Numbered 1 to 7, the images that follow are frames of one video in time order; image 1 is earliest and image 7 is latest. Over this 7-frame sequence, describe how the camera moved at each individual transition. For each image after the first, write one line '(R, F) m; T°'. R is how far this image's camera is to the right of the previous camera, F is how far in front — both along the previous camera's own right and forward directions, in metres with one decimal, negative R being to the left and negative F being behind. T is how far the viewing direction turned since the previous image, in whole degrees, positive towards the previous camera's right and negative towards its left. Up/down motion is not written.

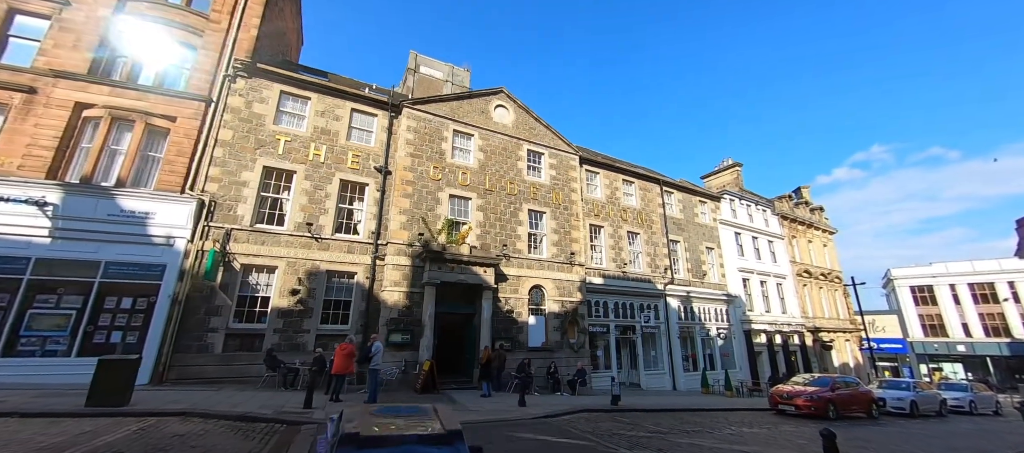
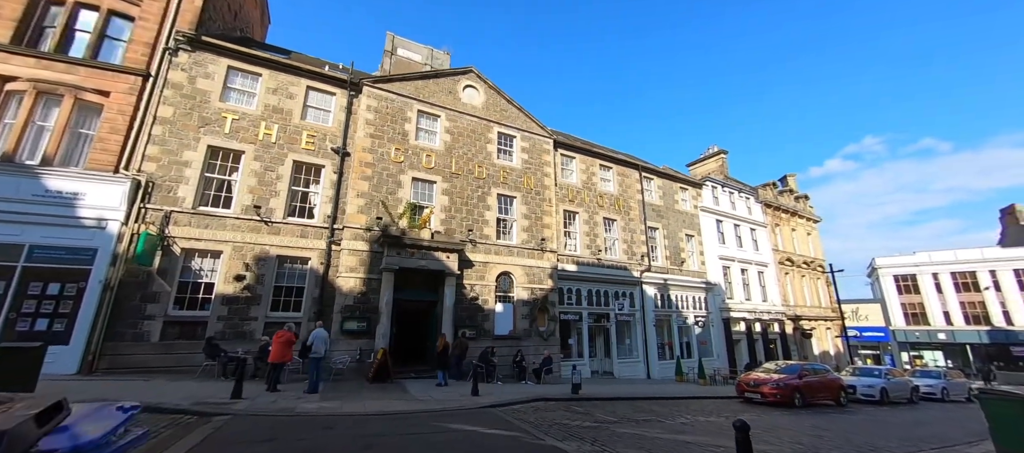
(+1.1, +0.6) m; +1°
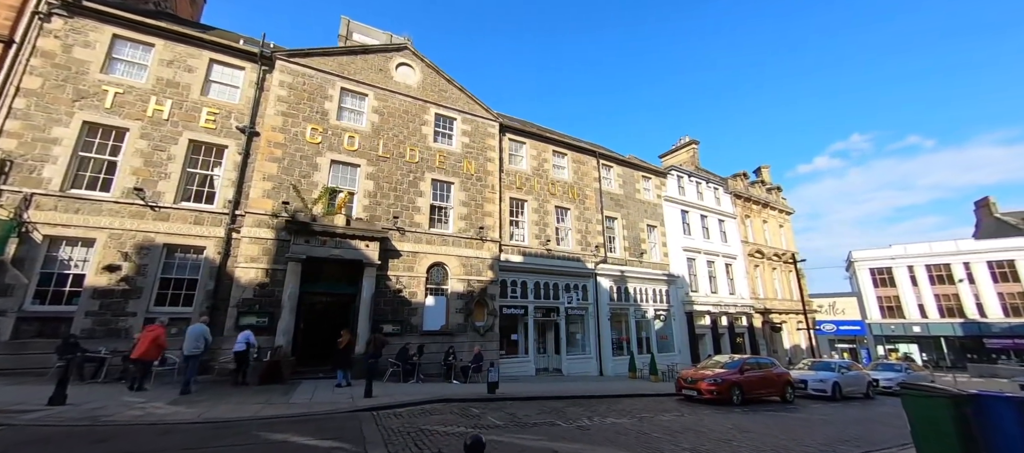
(+2.3, +1.2) m; +1°
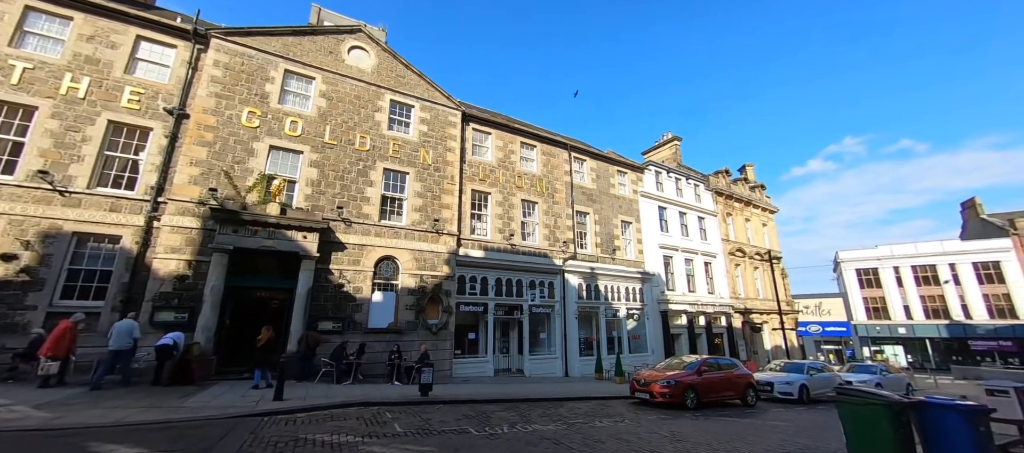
(+1.5, +0.8) m; +1°
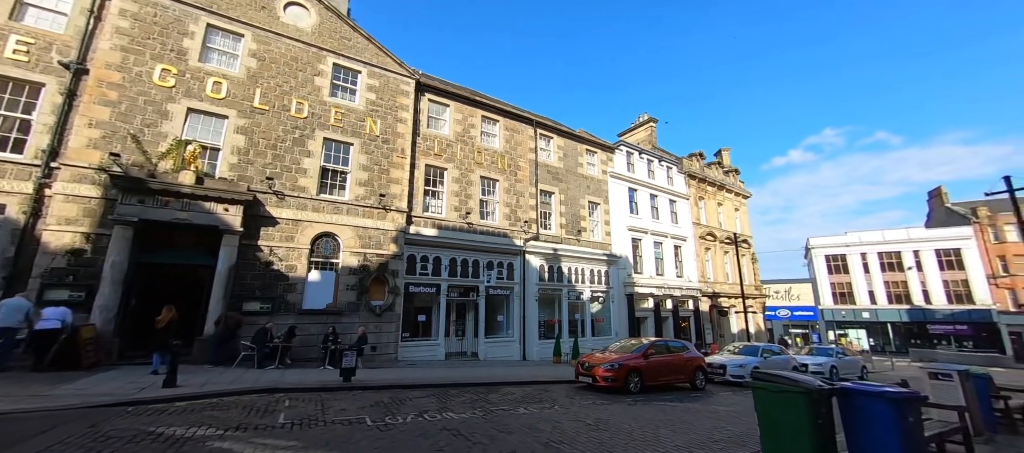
(+1.2, +0.8) m; +2°
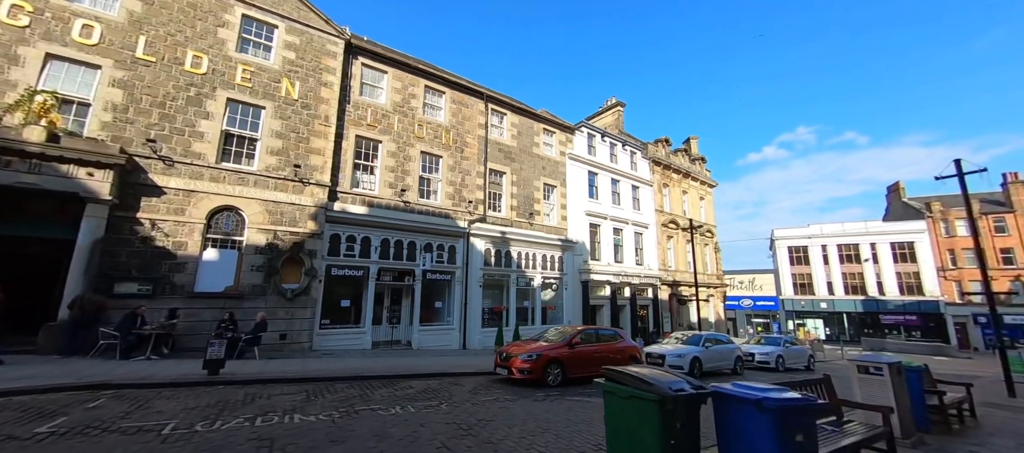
(+1.6, +1.2) m; +3°
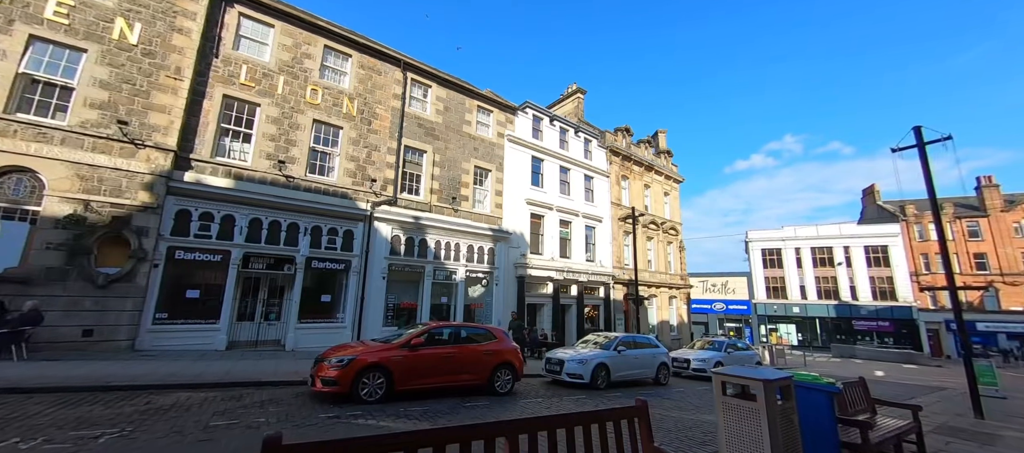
(+3.0, +2.2) m; +1°
